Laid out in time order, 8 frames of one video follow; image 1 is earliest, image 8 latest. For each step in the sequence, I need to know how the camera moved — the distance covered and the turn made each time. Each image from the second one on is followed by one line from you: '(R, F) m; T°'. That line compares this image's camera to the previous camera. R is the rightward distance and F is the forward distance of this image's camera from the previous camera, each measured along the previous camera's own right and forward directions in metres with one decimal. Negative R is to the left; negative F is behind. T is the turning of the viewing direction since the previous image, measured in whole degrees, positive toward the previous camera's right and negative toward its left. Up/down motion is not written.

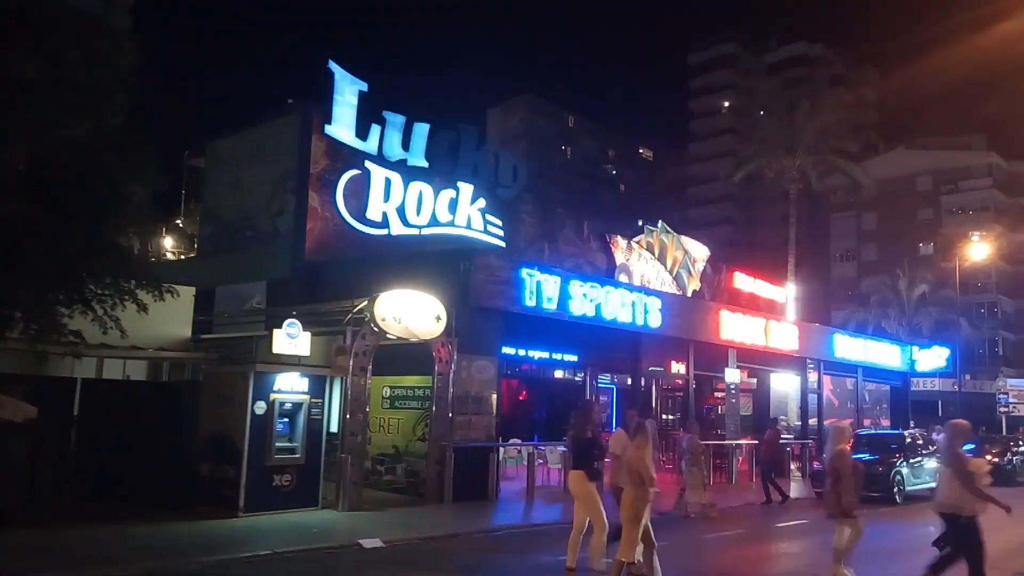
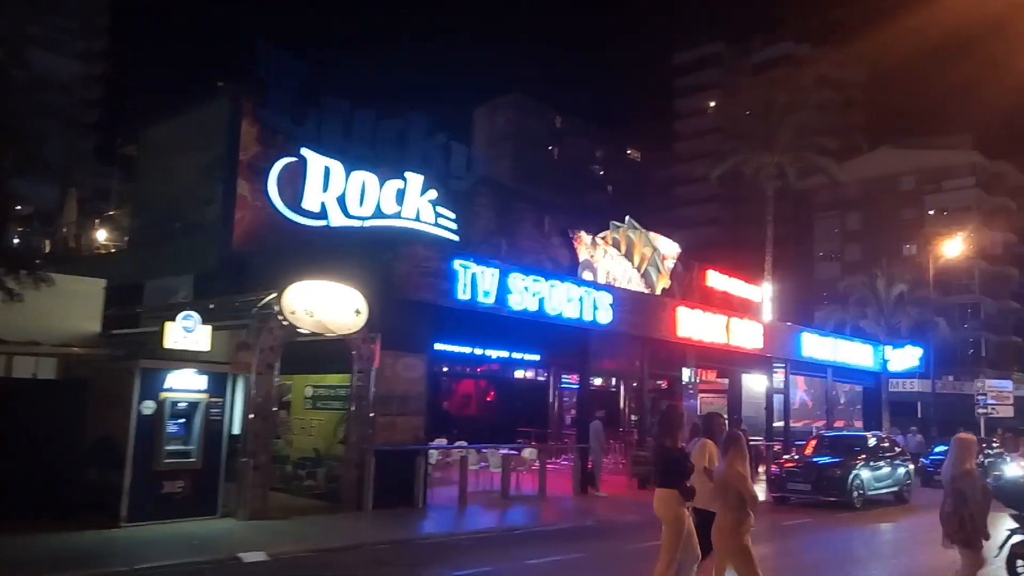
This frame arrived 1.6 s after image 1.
(+1.2, +1.0) m; +1°
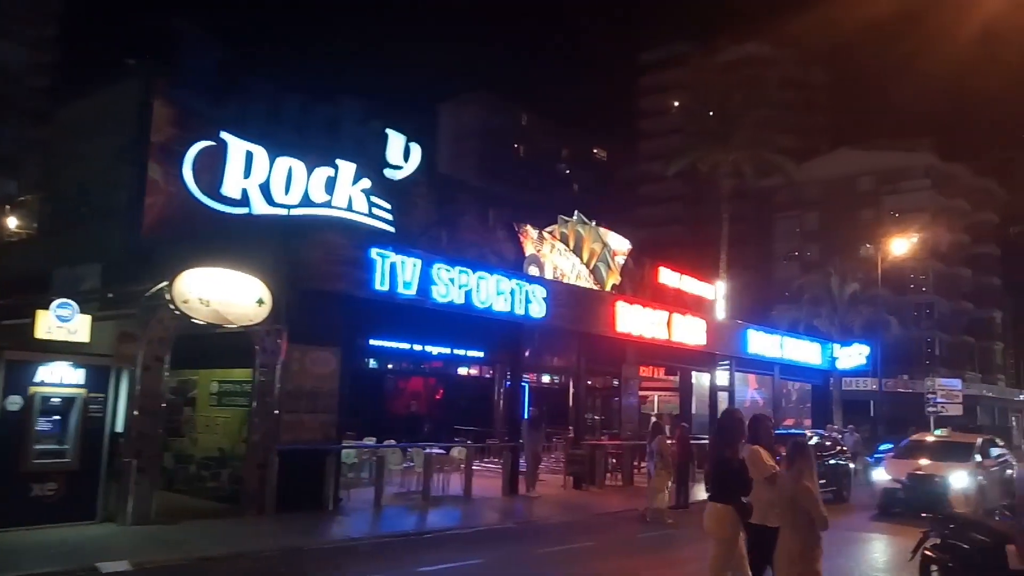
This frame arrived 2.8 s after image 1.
(+0.9, +0.7) m; +2°
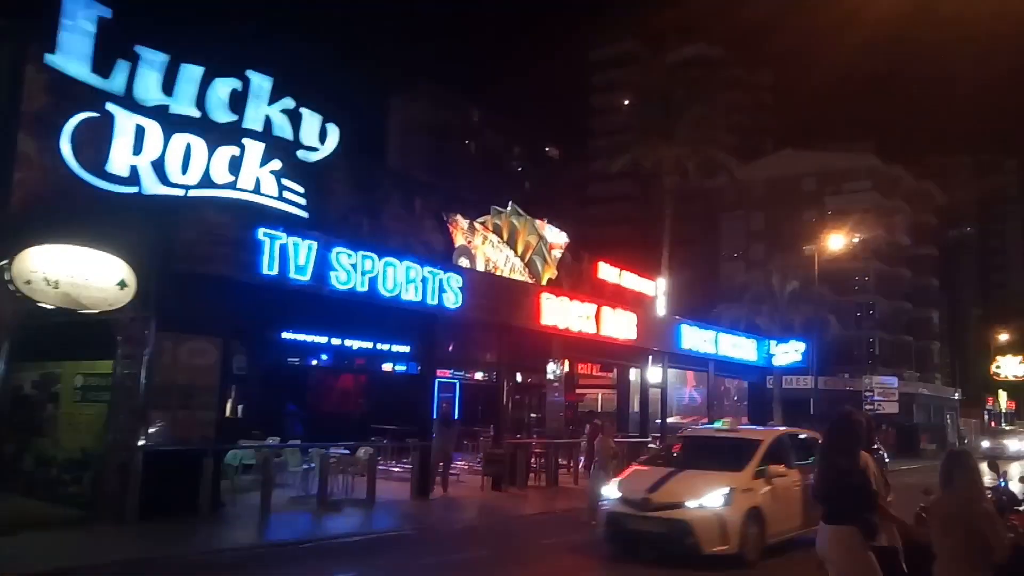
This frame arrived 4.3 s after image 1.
(+0.9, +1.1) m; +3°
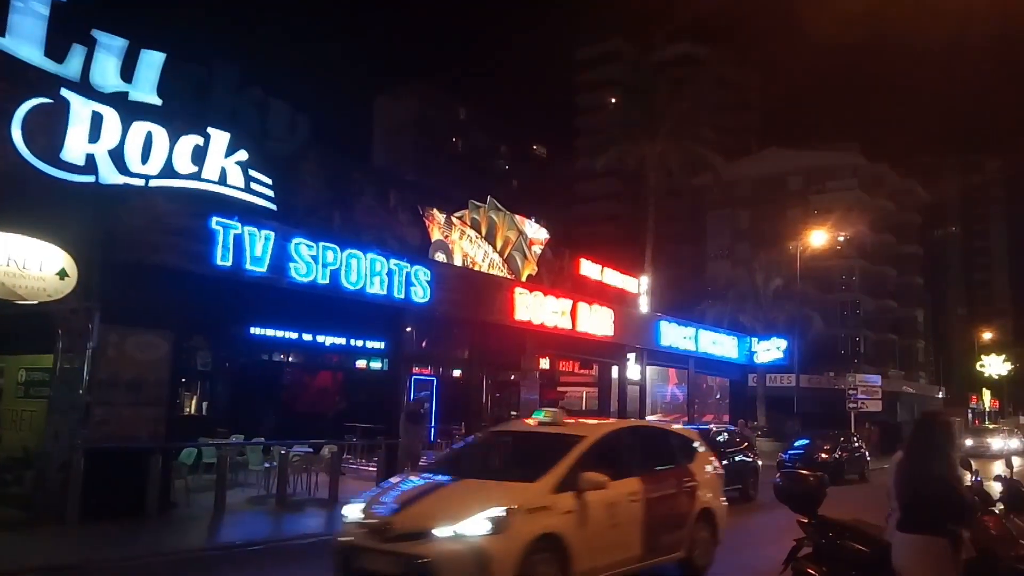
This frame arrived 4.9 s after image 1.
(+0.4, +0.5) m; +1°
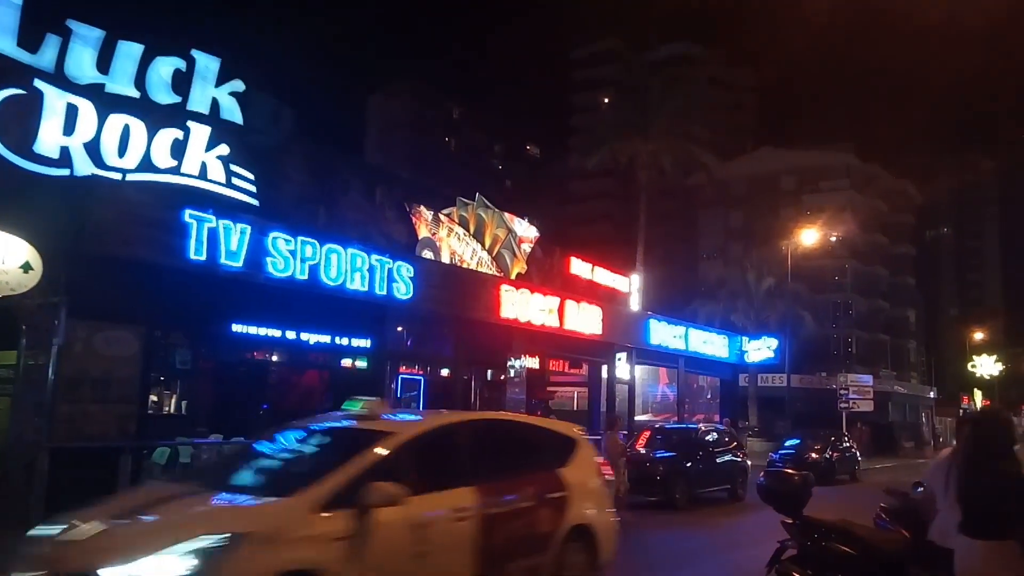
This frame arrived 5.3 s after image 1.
(+0.2, +0.3) m; 0°
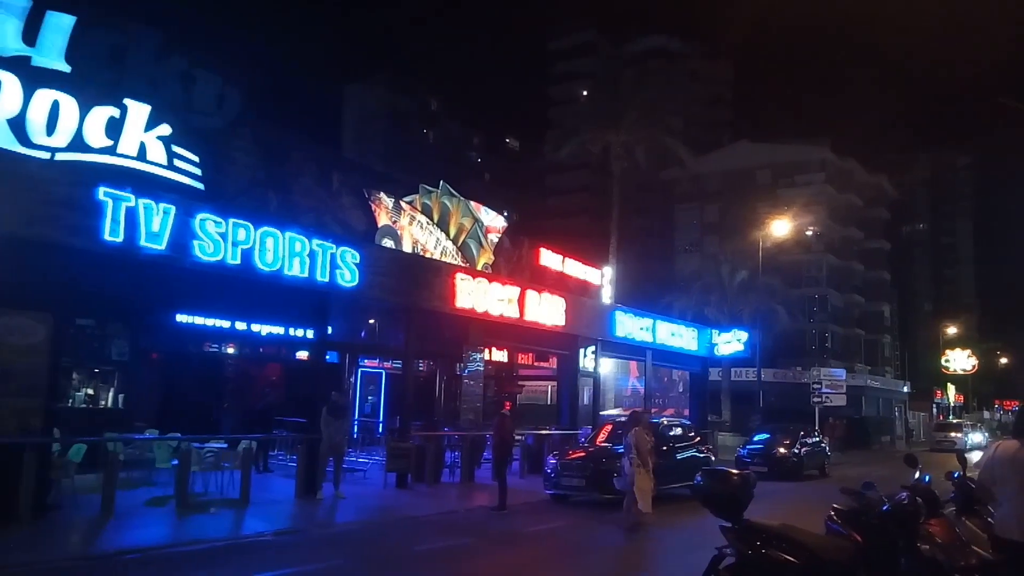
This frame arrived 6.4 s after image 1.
(+0.6, +0.8) m; +1°
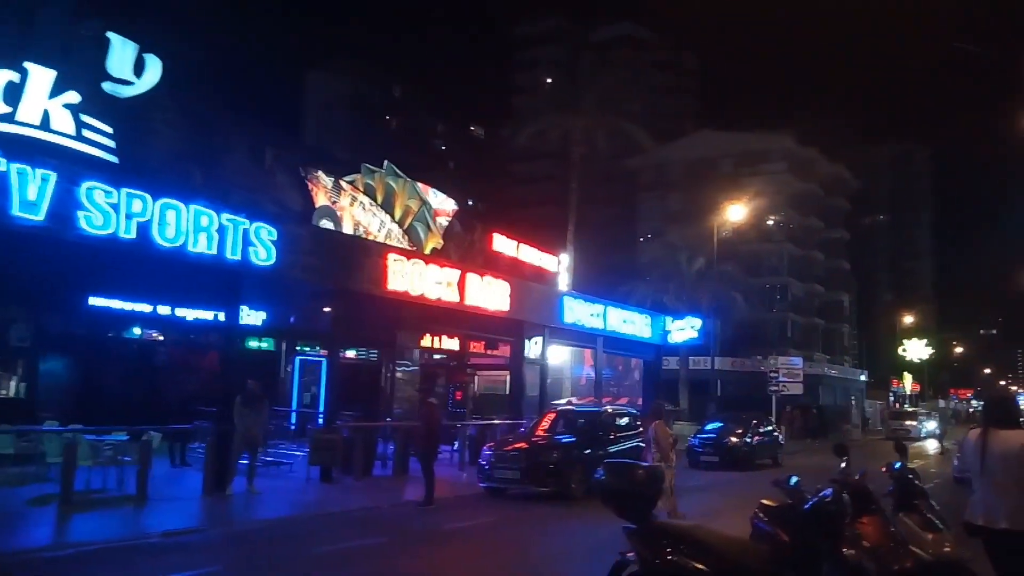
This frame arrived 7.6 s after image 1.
(+0.7, +0.9) m; +2°
